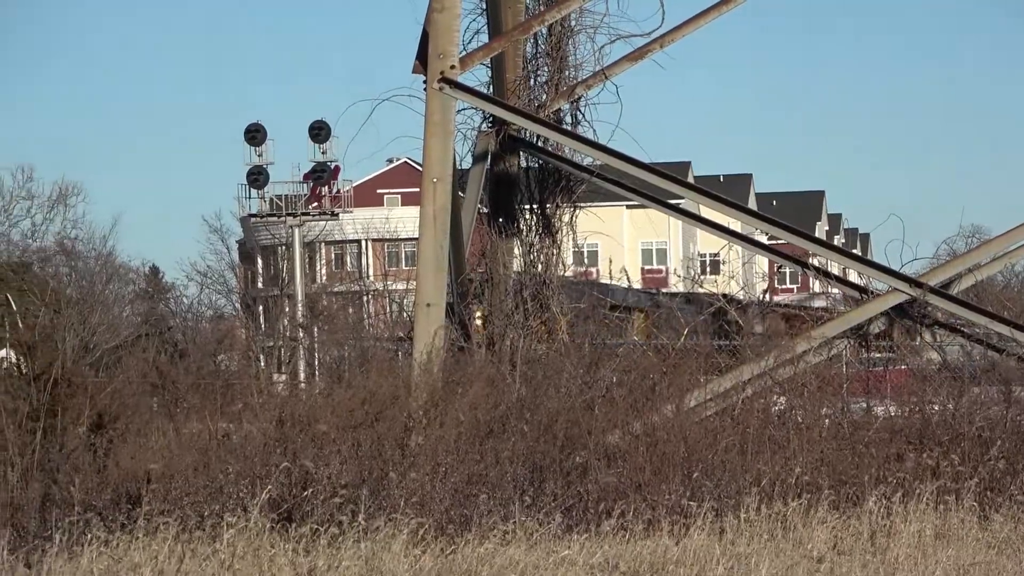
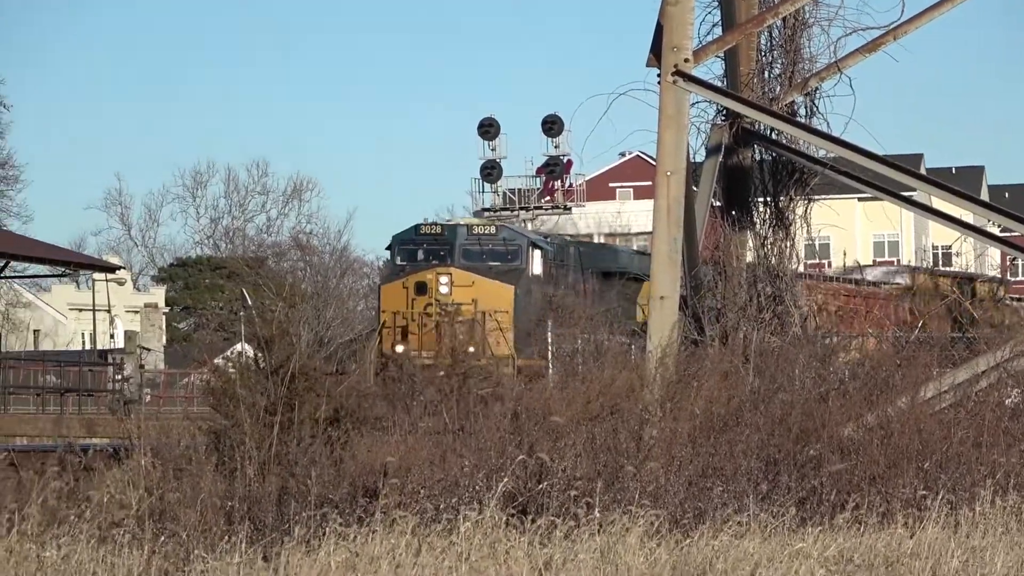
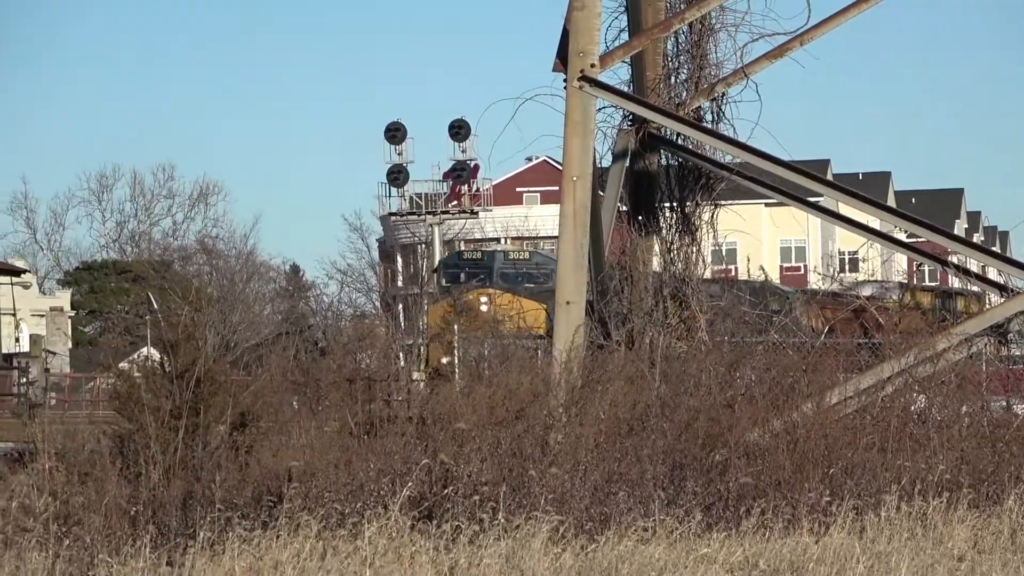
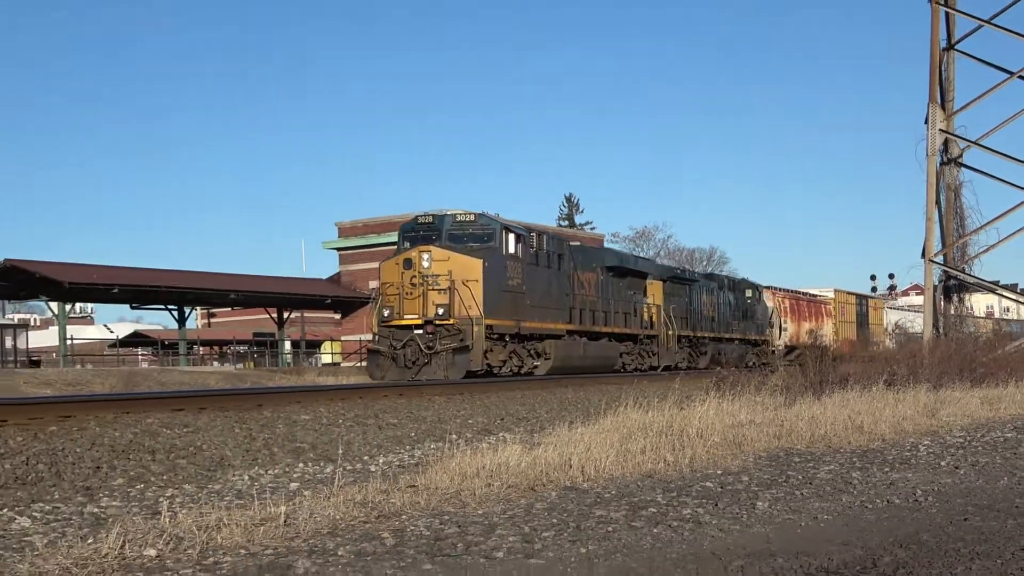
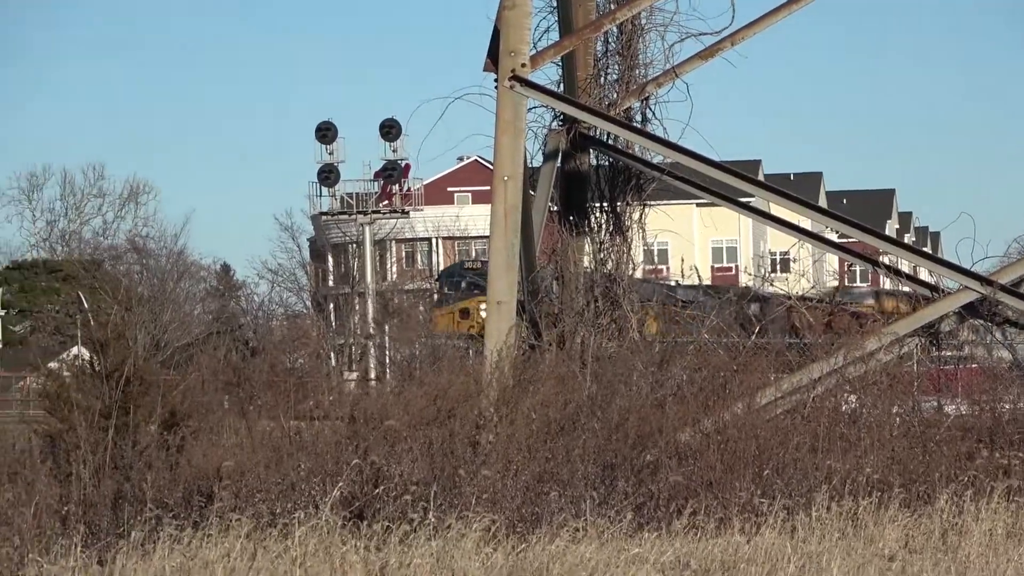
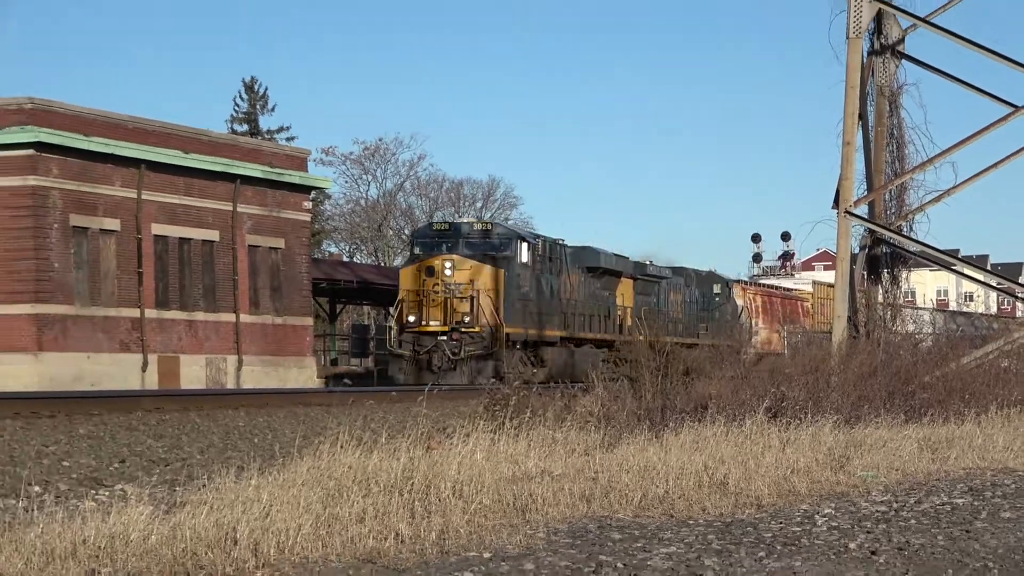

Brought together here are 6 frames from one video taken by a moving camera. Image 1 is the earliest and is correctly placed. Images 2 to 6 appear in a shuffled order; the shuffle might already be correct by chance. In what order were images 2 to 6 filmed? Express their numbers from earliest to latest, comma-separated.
5, 3, 2, 6, 4
